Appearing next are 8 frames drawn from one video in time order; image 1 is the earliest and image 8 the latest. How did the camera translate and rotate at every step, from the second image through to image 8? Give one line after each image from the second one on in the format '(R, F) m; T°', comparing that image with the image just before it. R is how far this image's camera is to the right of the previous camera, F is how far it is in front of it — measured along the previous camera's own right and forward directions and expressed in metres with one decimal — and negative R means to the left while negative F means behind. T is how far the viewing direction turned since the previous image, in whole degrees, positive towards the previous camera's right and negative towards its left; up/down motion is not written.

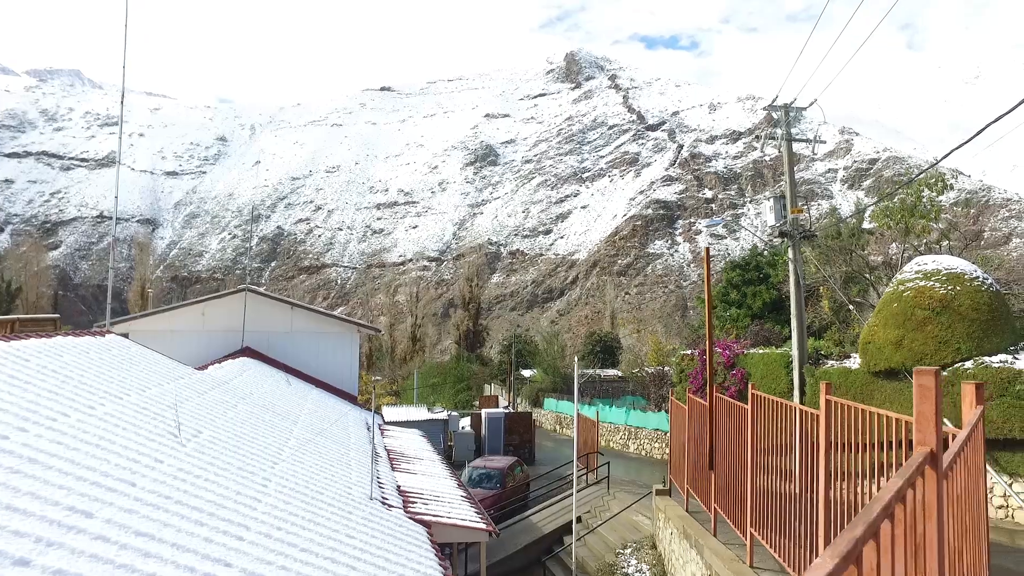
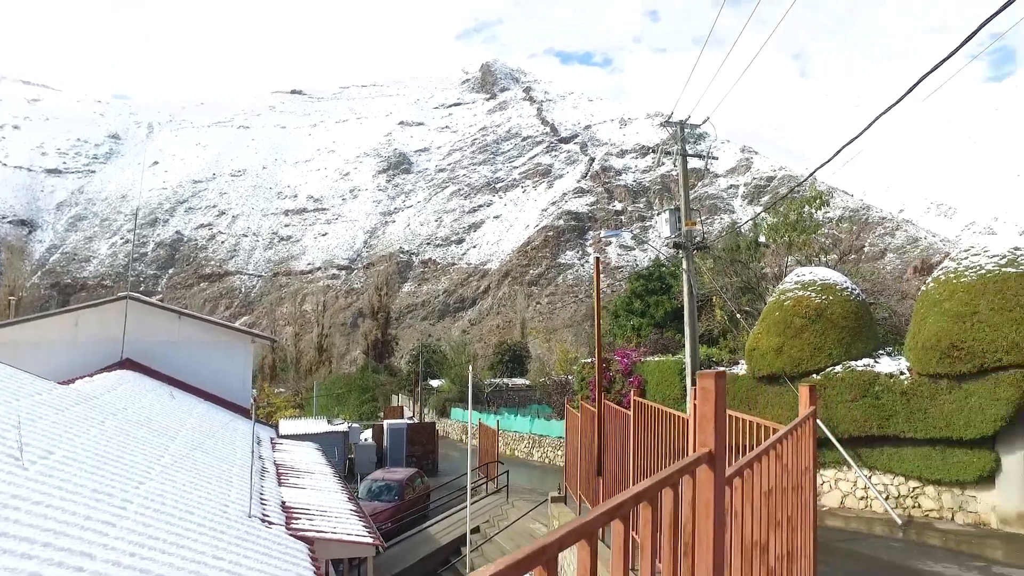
(+0.2, 0.0) m; +7°
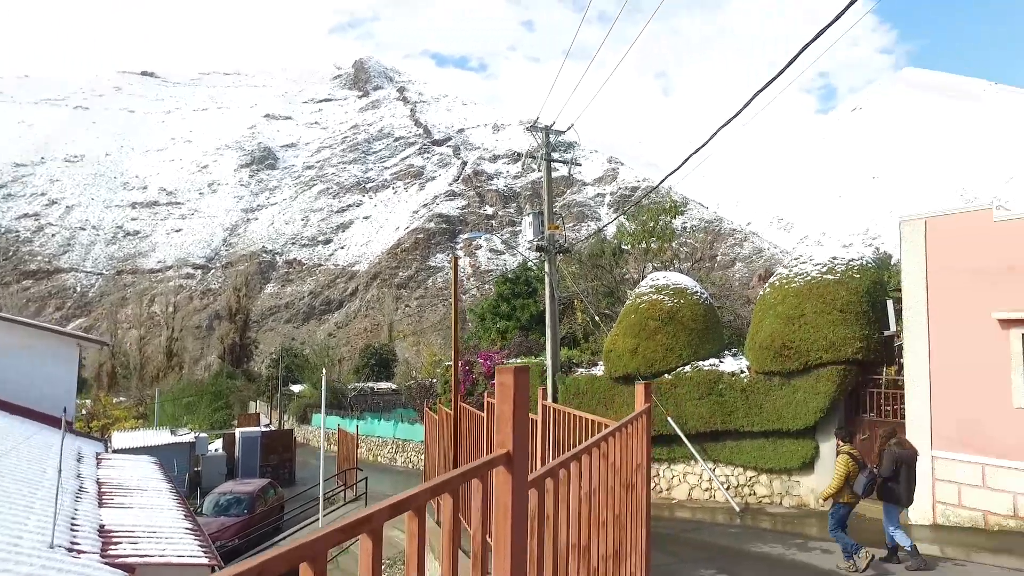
(+0.1, +0.1) m; +11°
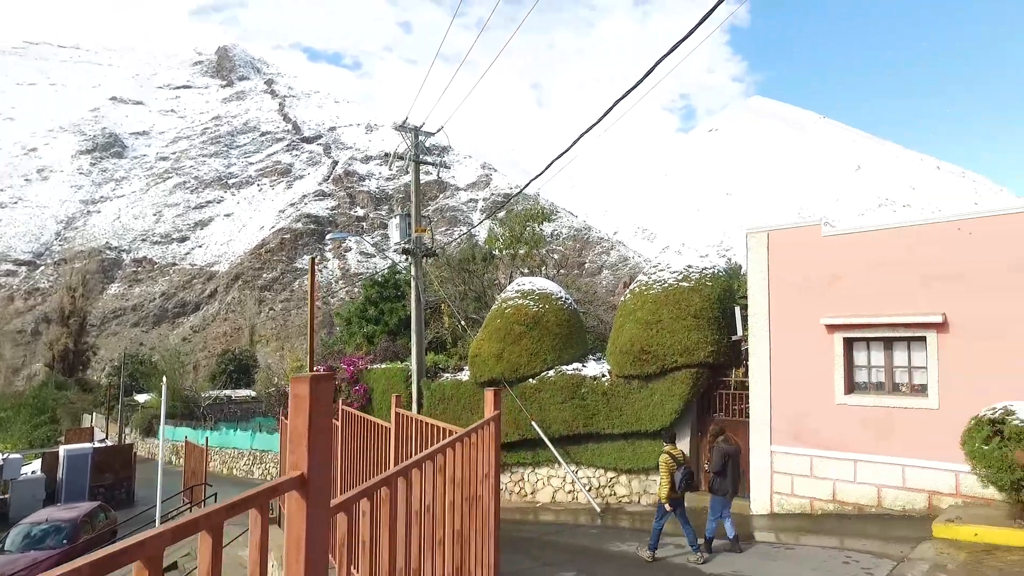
(+0.1, +0.1) m; +10°
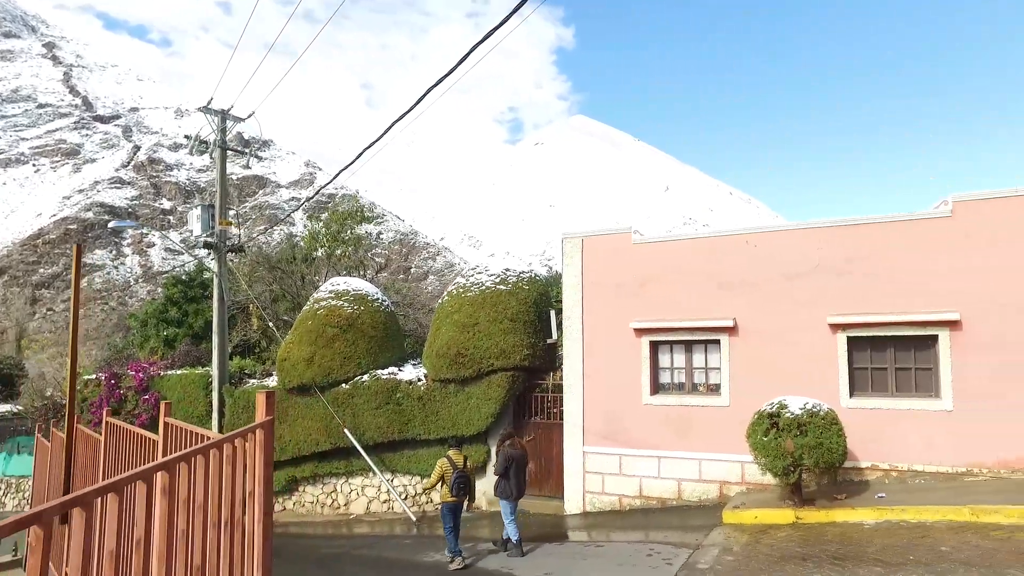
(+0.1, +0.3) m; +14°
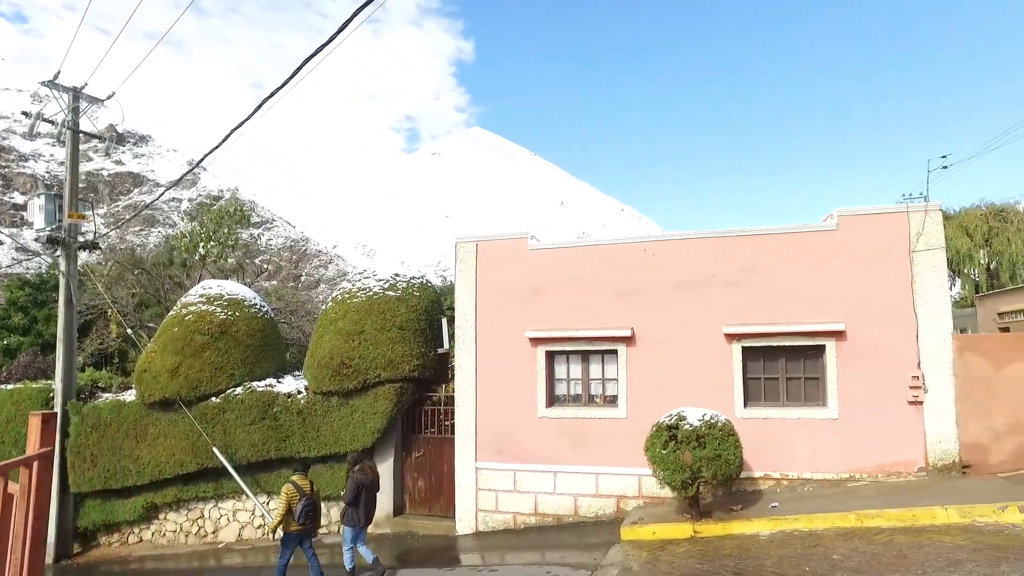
(0.0, +0.5) m; +9°
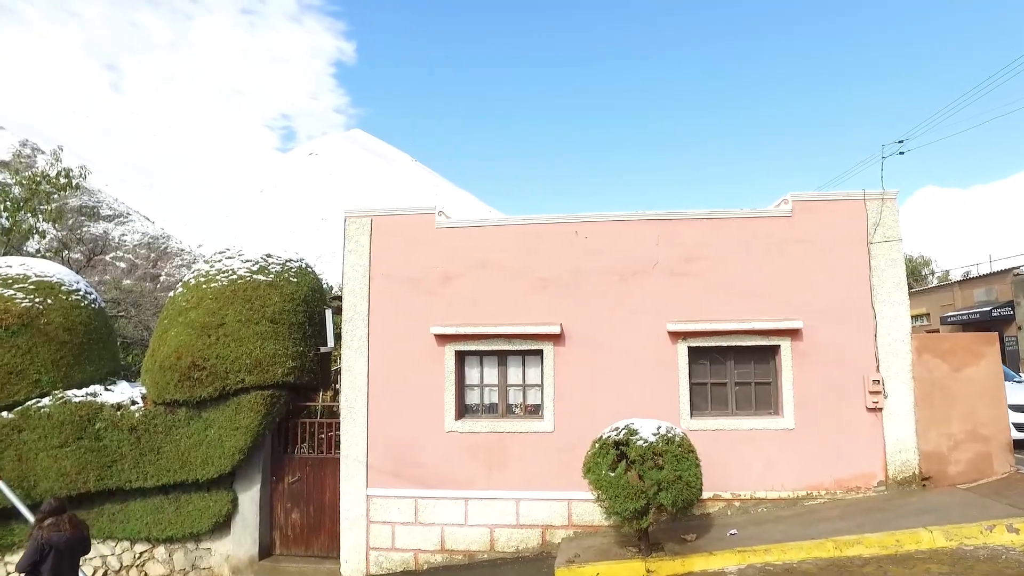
(-0.3, +1.5) m; +10°
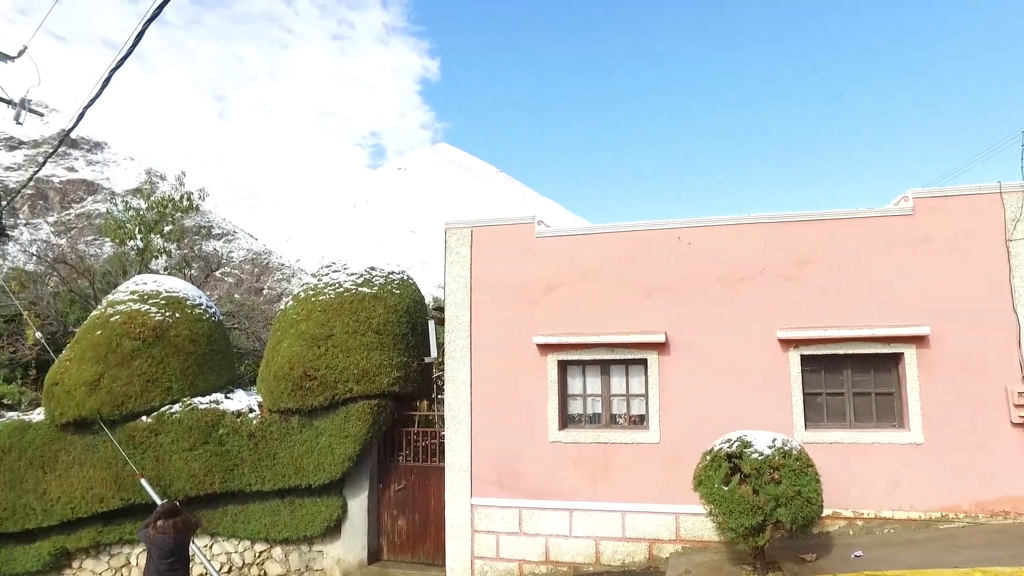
(-0.1, 0.0) m; -7°
